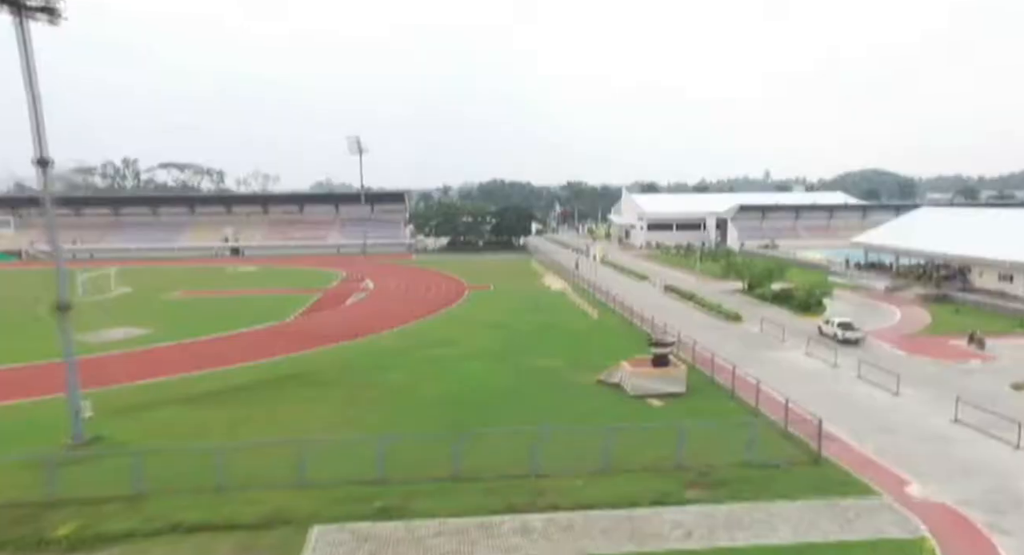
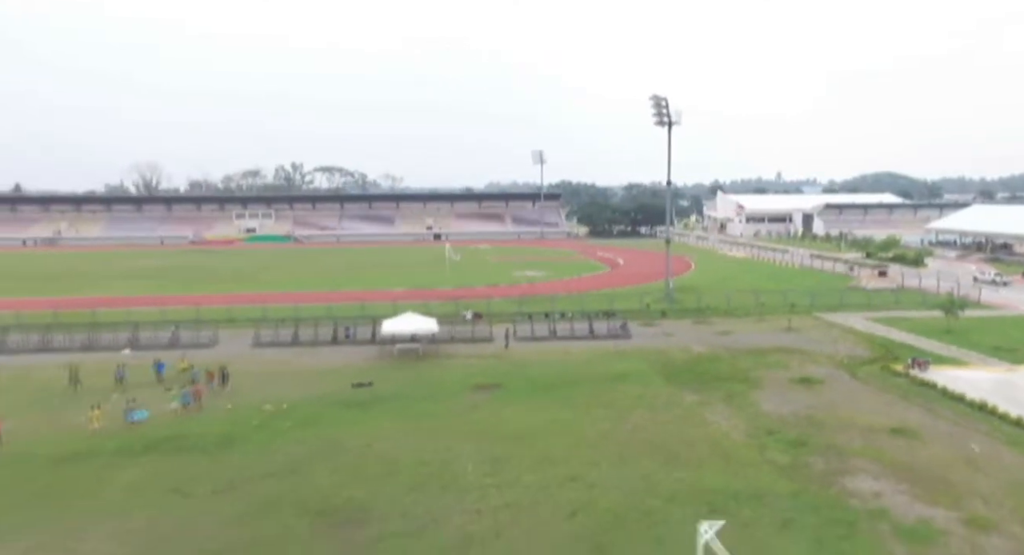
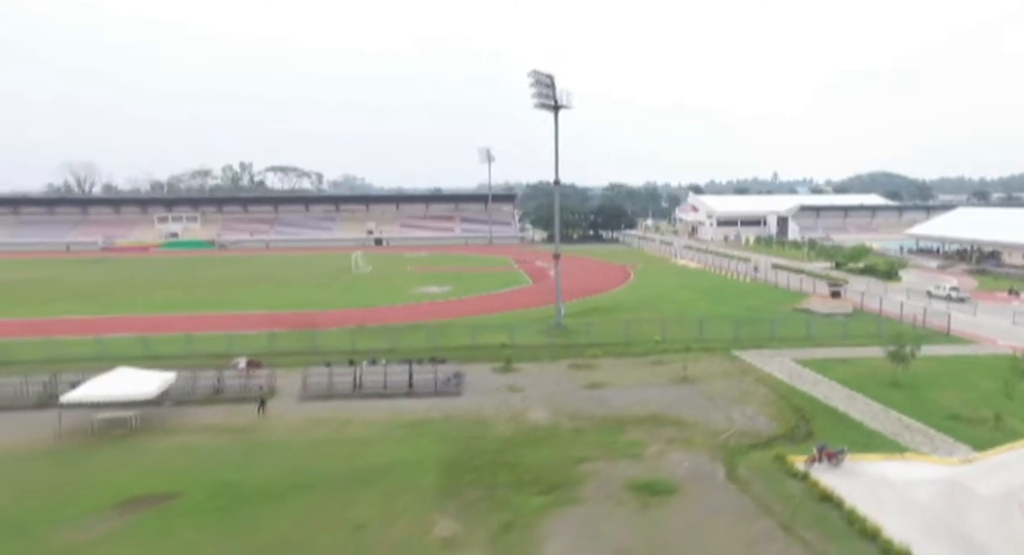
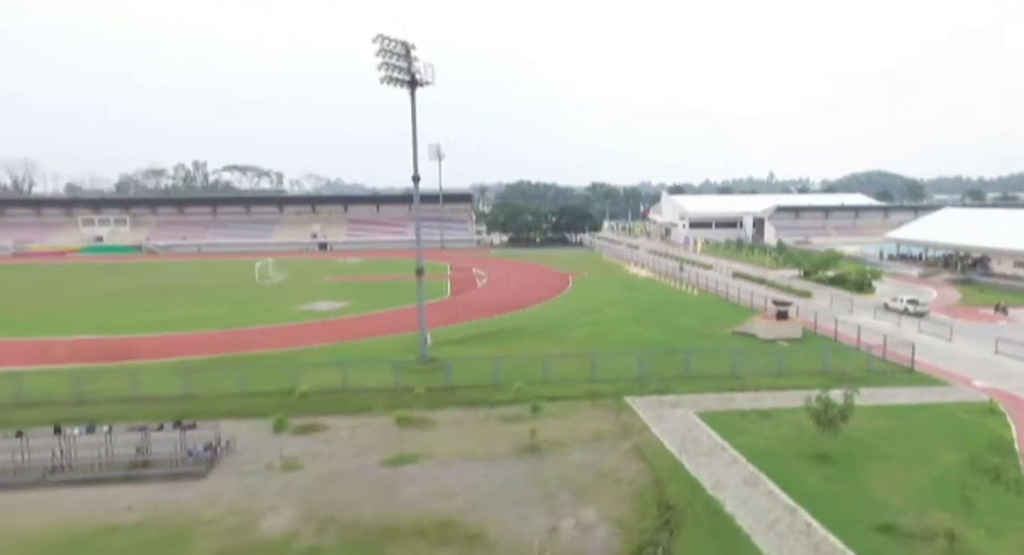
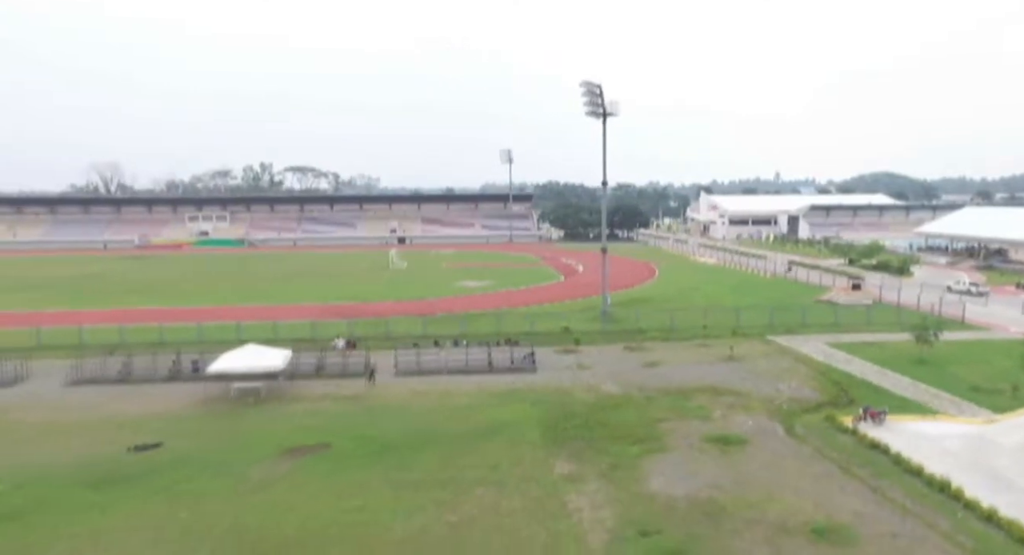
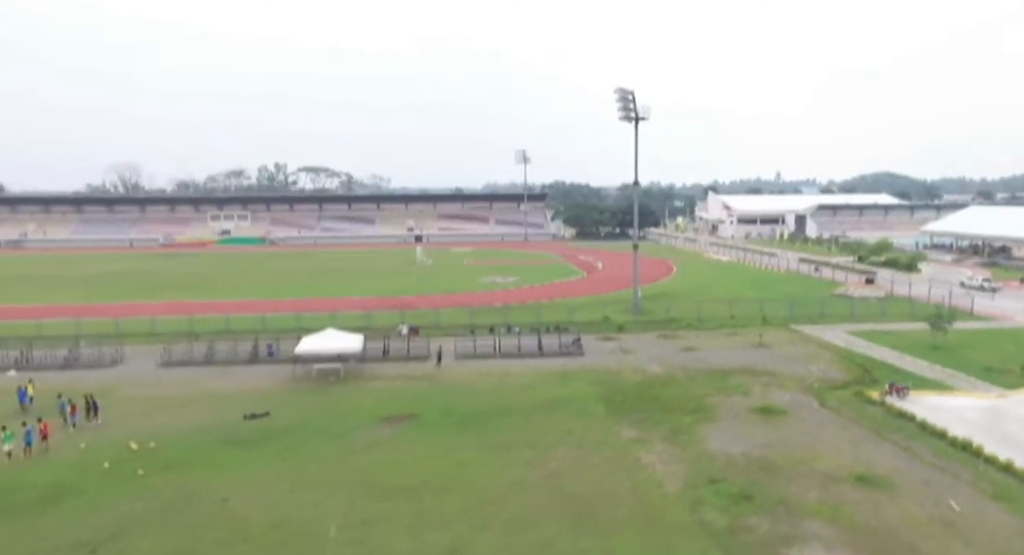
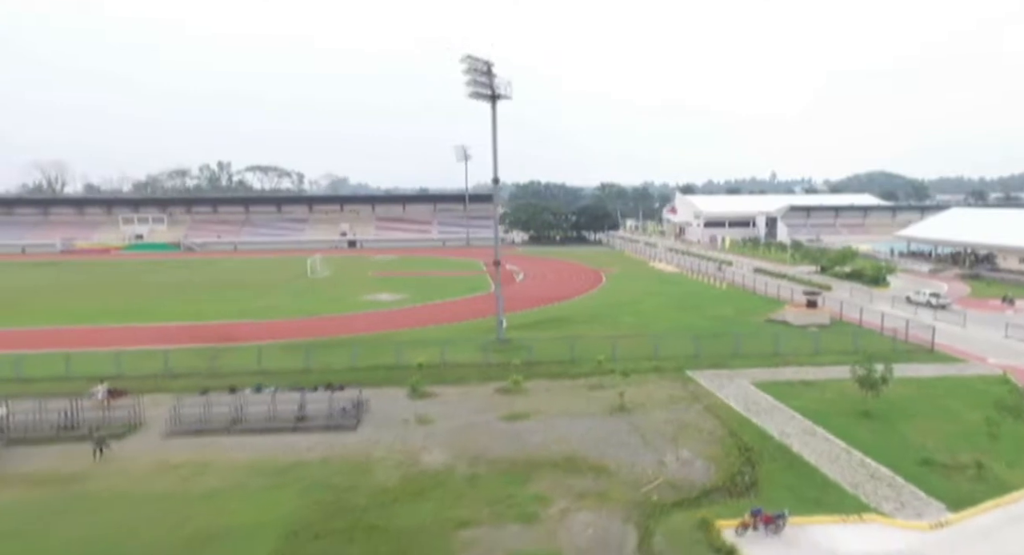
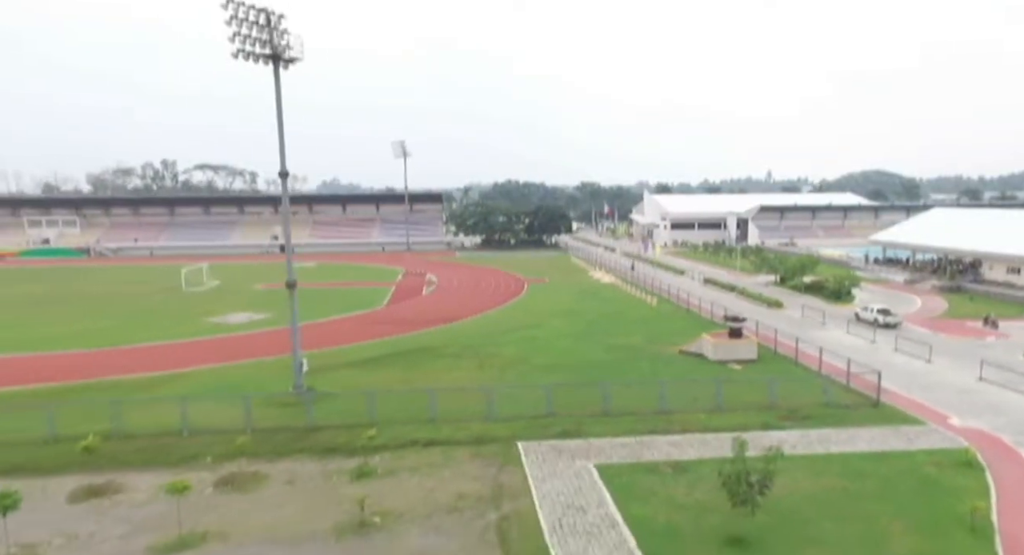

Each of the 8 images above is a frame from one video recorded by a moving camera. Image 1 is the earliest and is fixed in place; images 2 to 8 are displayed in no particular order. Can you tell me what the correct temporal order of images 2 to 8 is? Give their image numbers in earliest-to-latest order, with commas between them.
8, 4, 7, 3, 5, 6, 2
